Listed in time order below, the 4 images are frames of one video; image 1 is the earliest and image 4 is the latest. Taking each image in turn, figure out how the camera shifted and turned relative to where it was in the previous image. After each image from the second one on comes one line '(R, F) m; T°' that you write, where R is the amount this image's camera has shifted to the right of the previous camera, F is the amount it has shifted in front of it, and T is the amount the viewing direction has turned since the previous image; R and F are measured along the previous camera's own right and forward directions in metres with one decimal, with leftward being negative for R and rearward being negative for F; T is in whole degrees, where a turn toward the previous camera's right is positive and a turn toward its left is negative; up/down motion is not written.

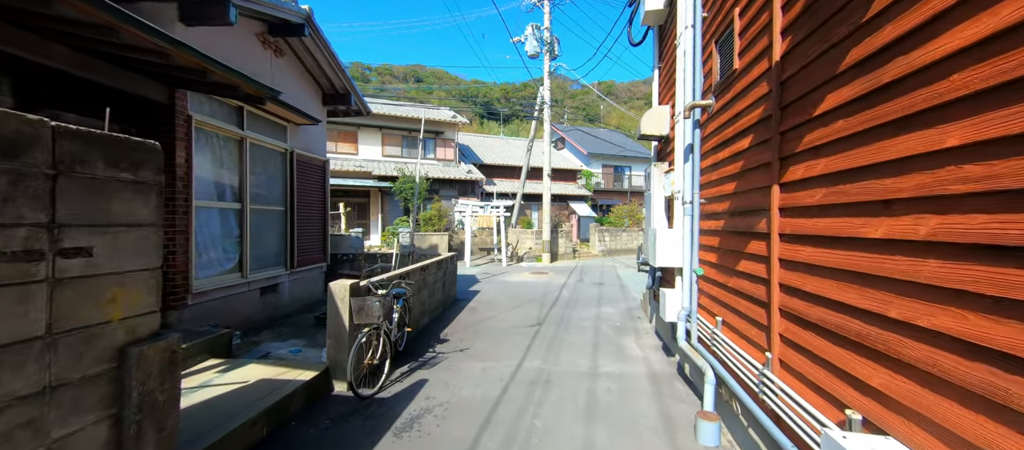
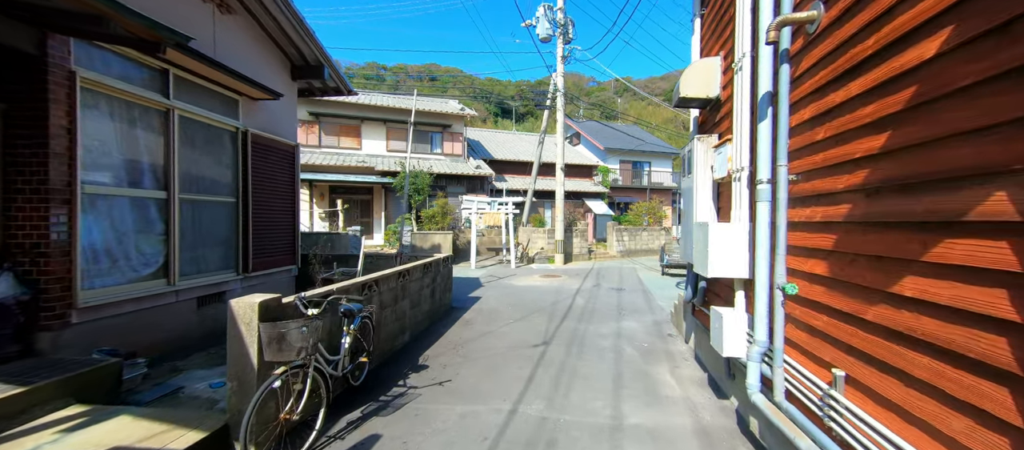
(+0.2, +1.2) m; -2°
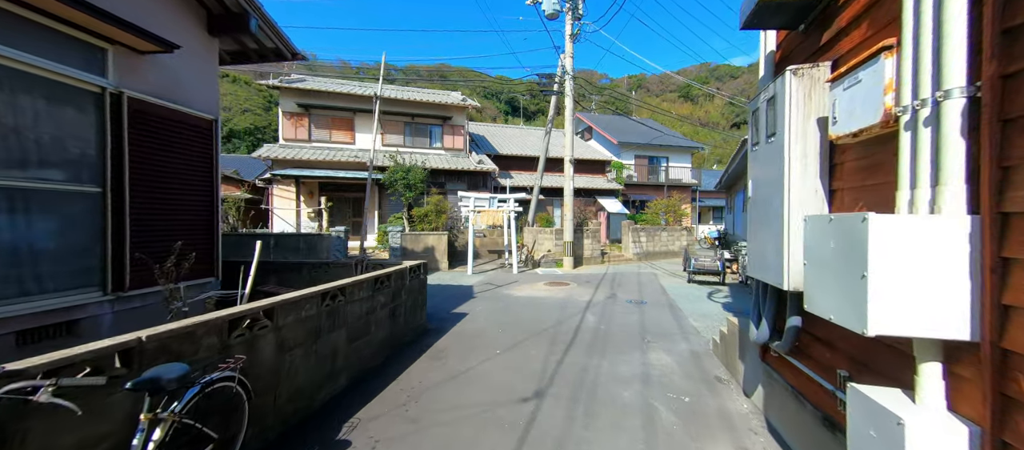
(+0.3, +1.5) m; -2°
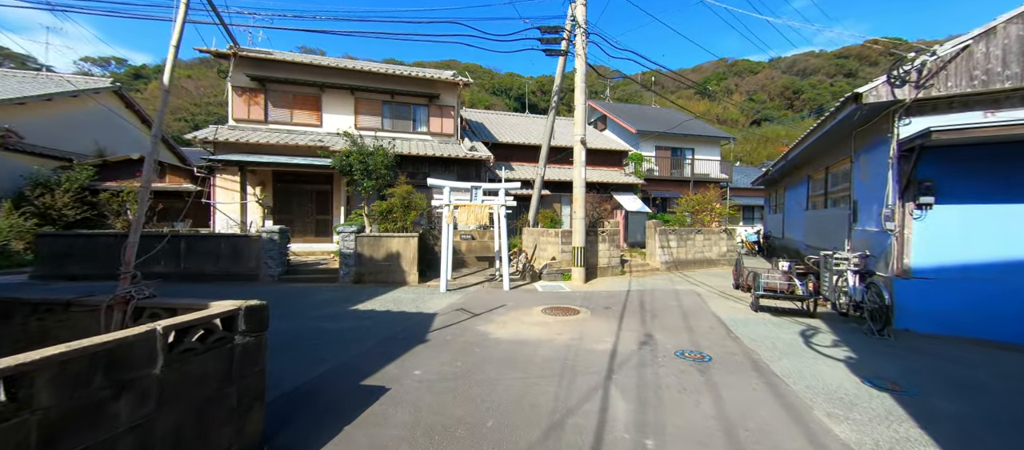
(+0.4, +3.0) m; -1°
